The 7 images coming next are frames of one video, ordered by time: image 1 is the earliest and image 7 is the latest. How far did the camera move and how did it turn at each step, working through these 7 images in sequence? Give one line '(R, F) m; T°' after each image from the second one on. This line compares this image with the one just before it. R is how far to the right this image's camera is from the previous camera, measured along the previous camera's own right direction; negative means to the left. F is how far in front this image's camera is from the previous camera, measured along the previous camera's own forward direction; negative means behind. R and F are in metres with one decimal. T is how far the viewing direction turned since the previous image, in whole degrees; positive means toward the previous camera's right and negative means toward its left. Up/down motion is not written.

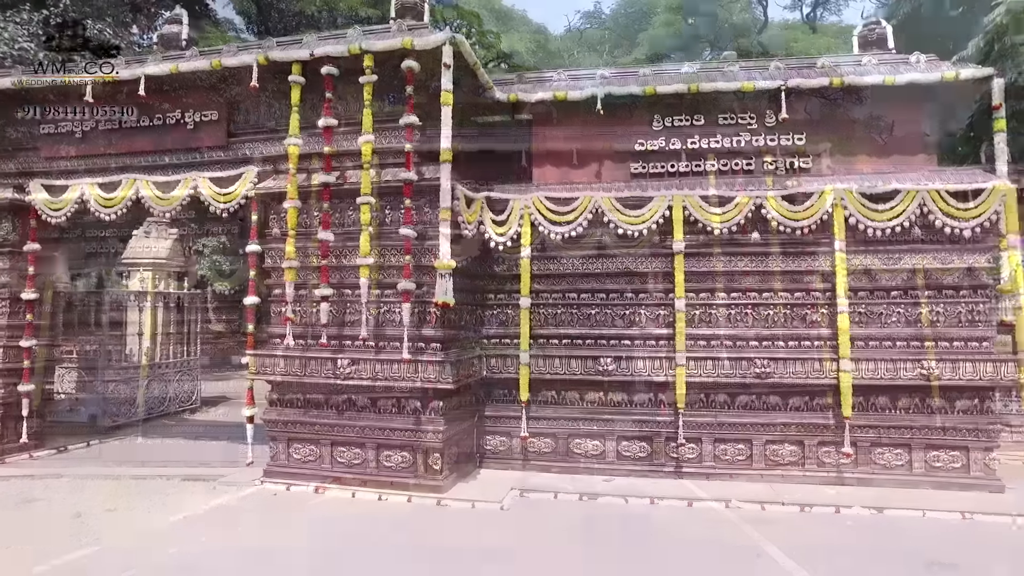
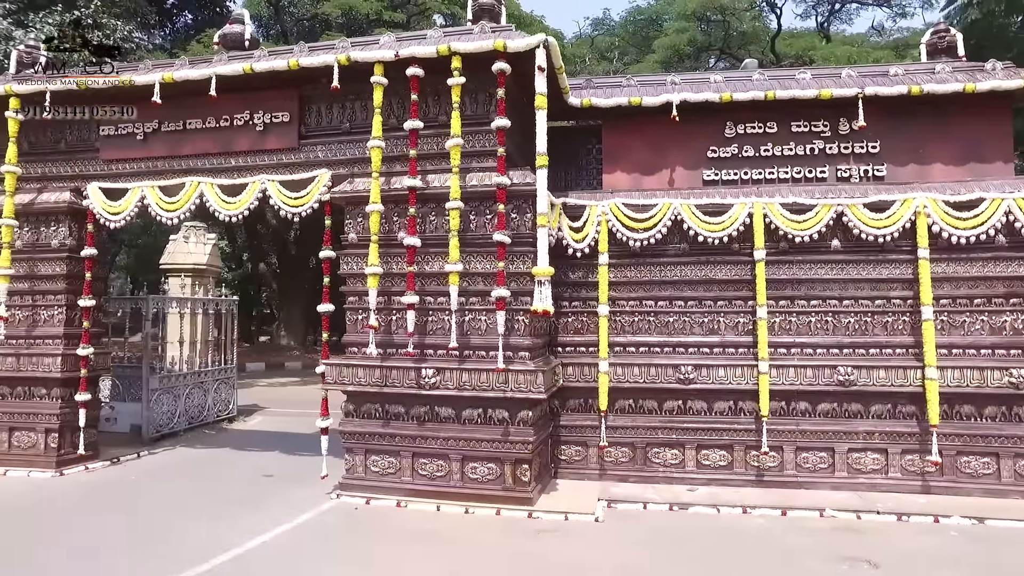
(-0.7, +0.1) m; +1°
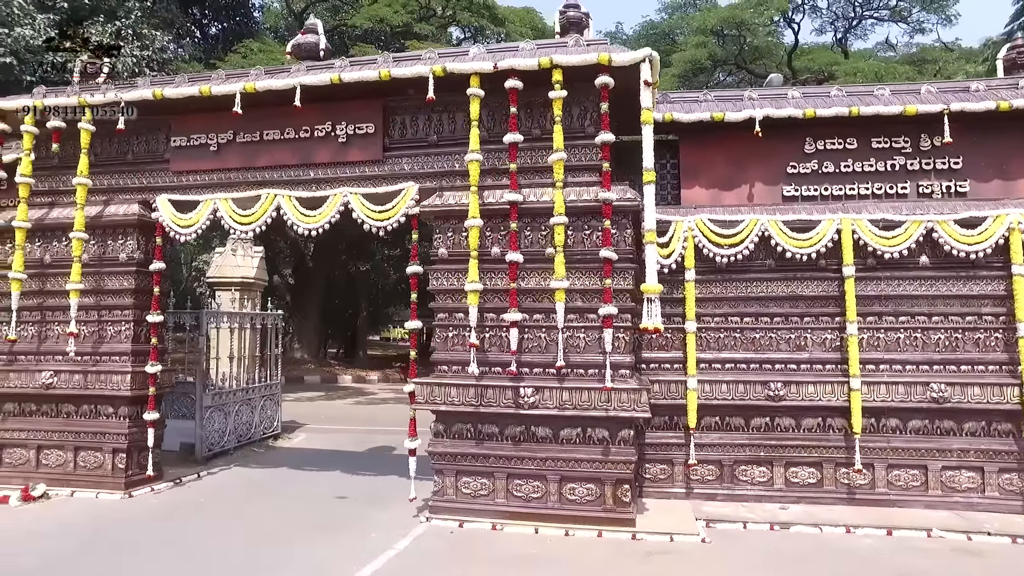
(-0.7, +0.1) m; +1°
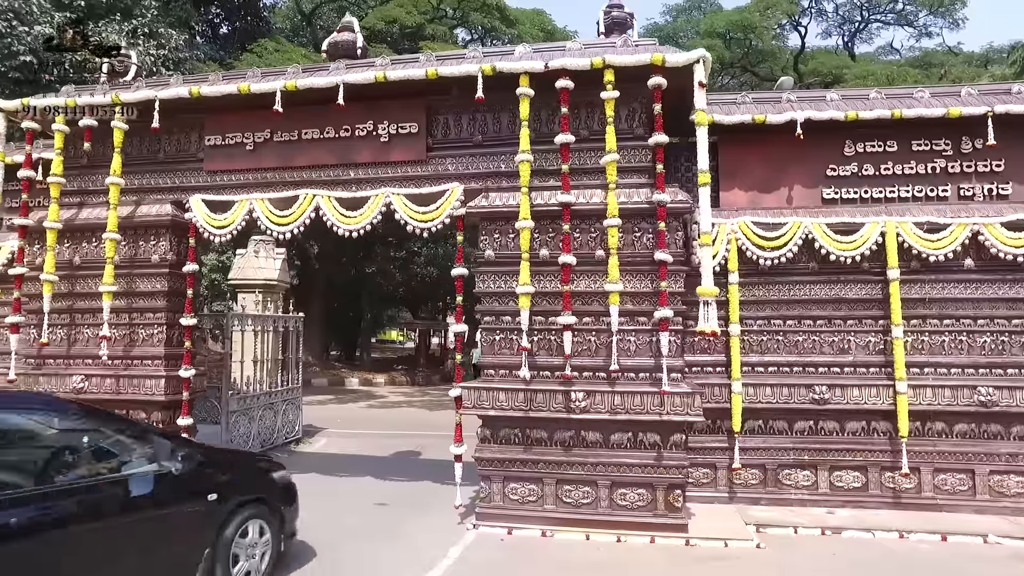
(-0.4, +0.1) m; +1°
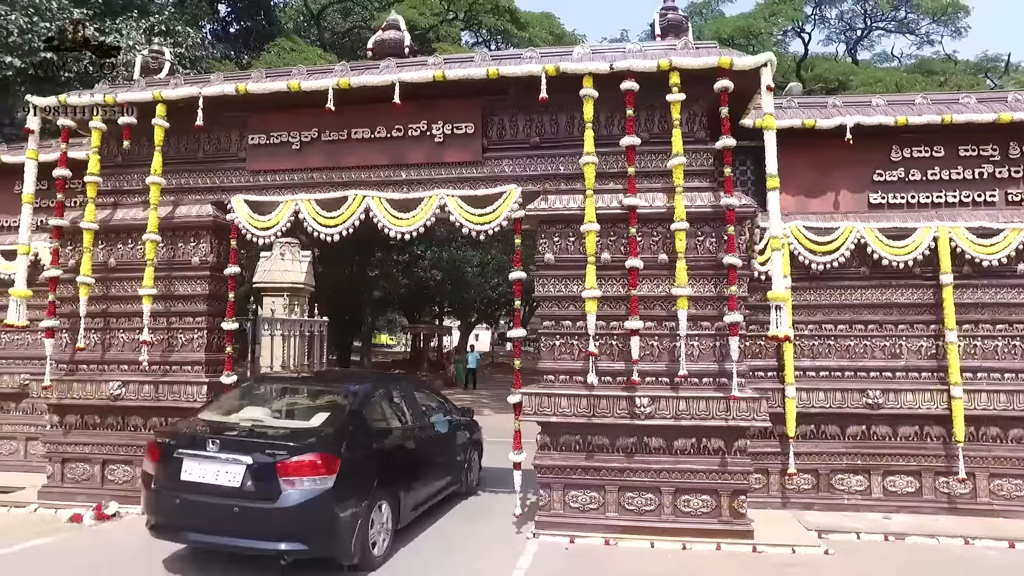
(-0.5, +0.1) m; +2°
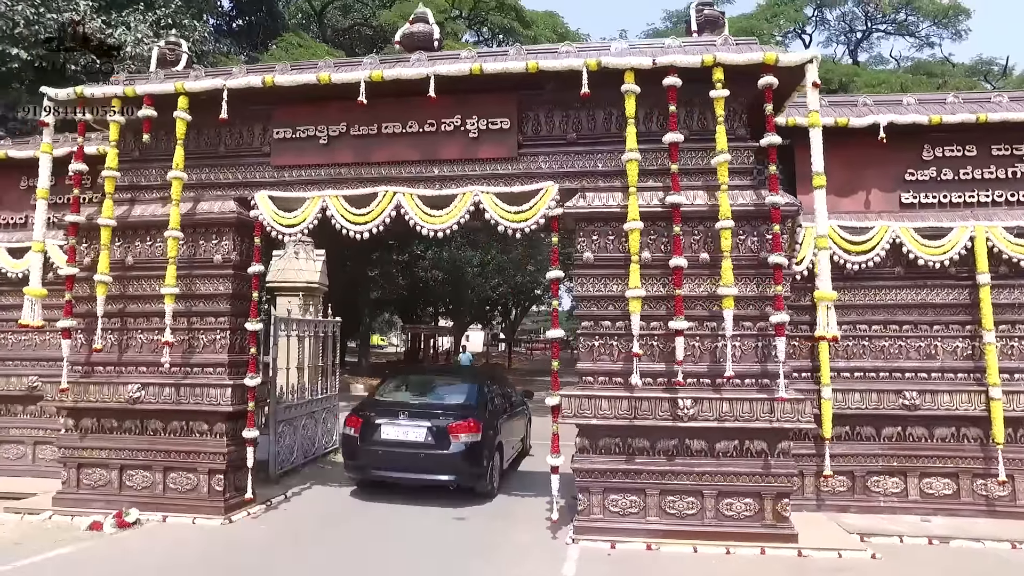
(-0.3, +0.1) m; +1°
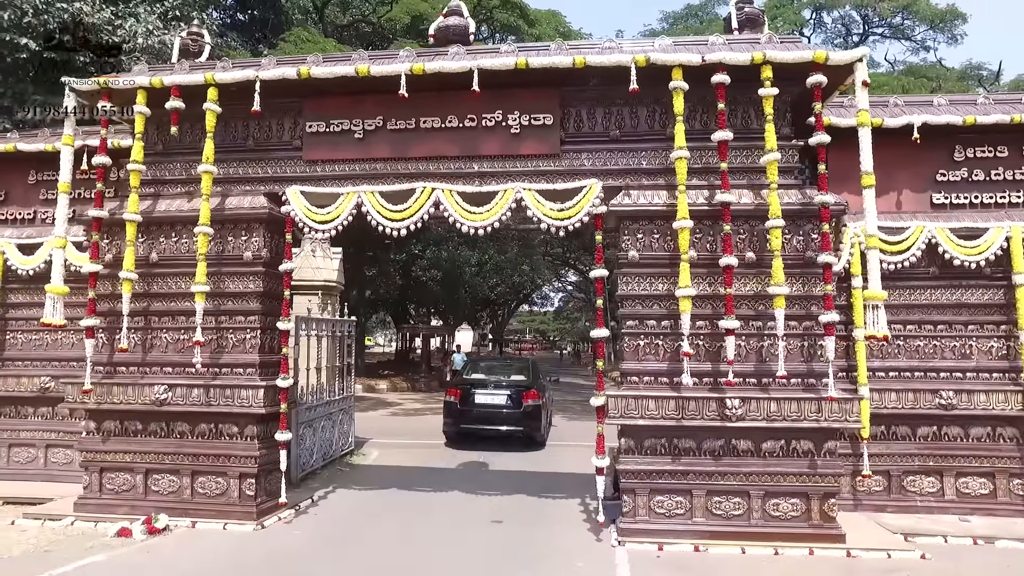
(-0.4, +0.1) m; +2°
